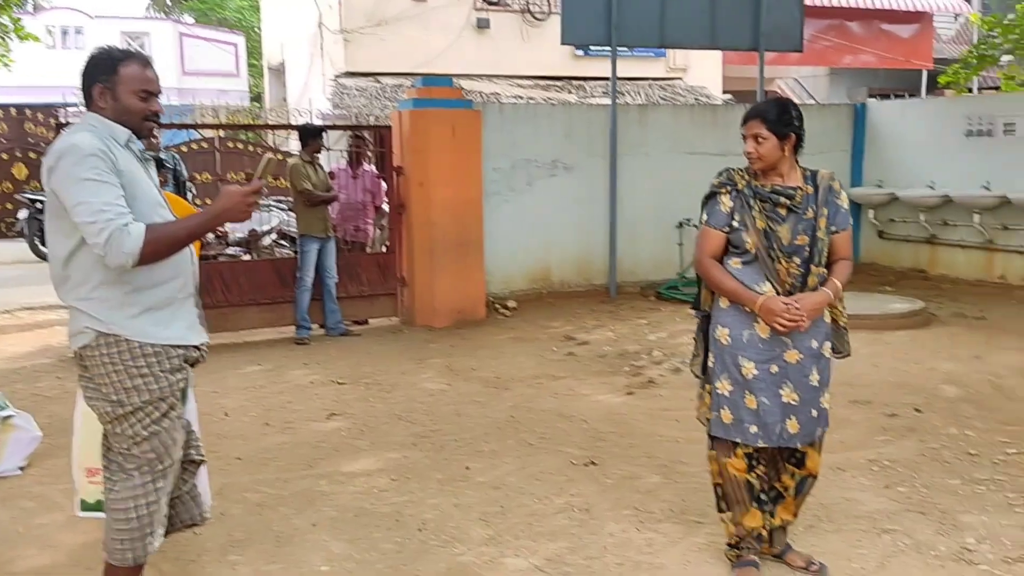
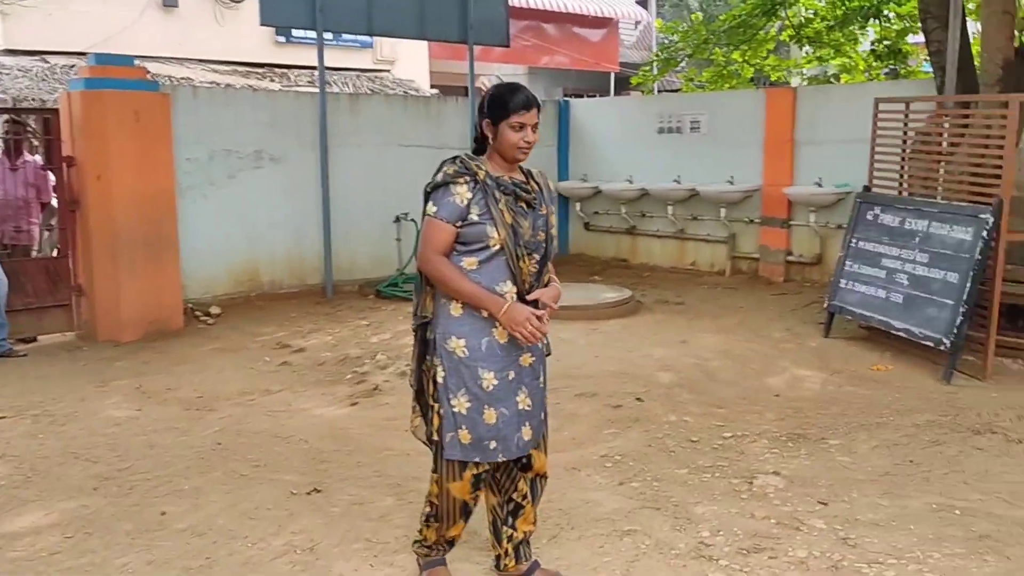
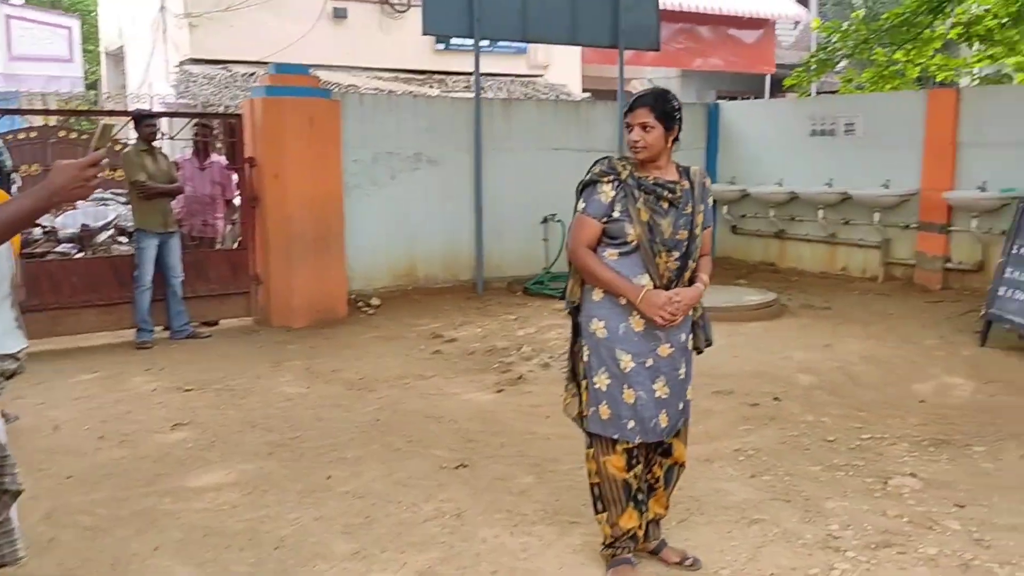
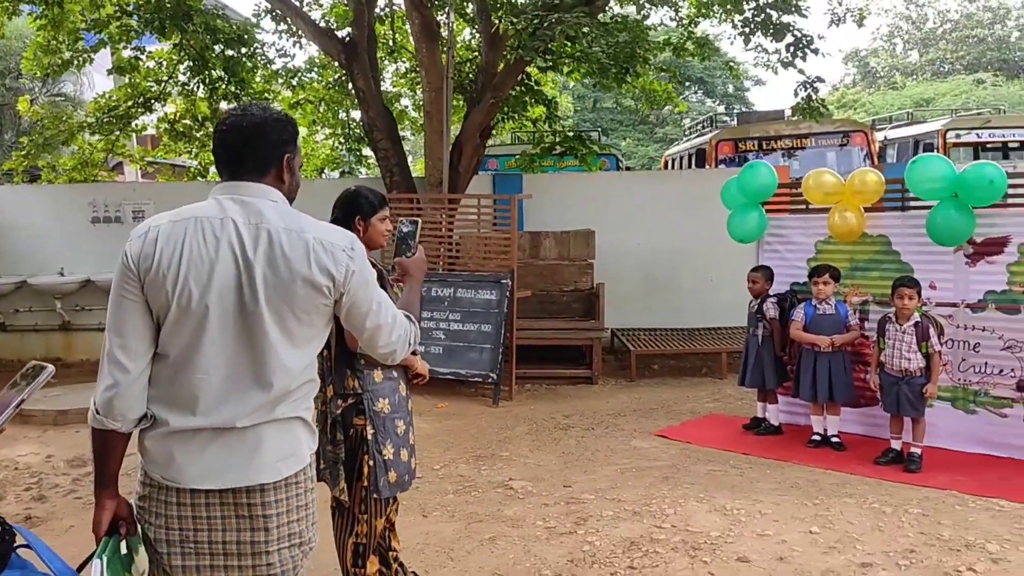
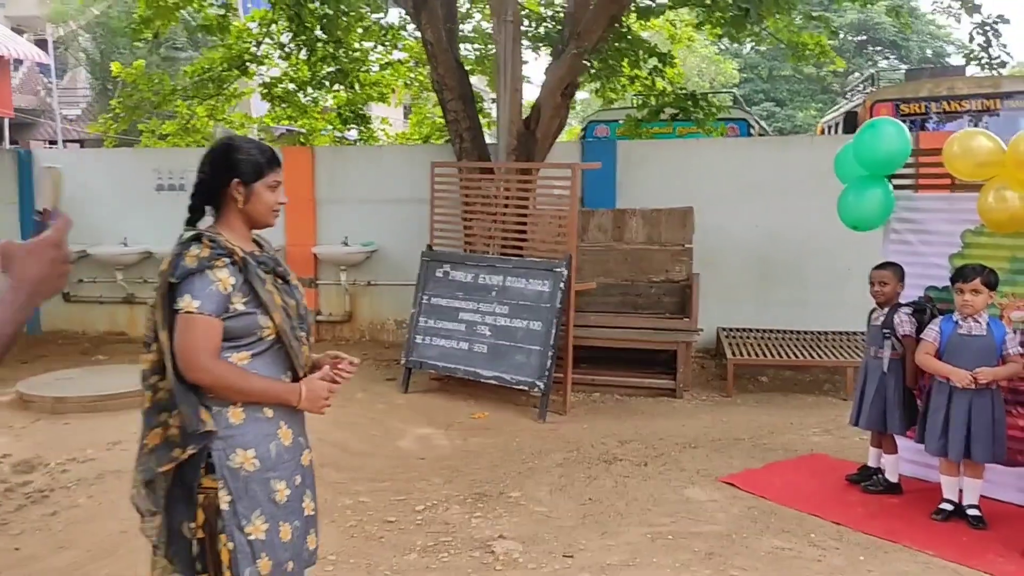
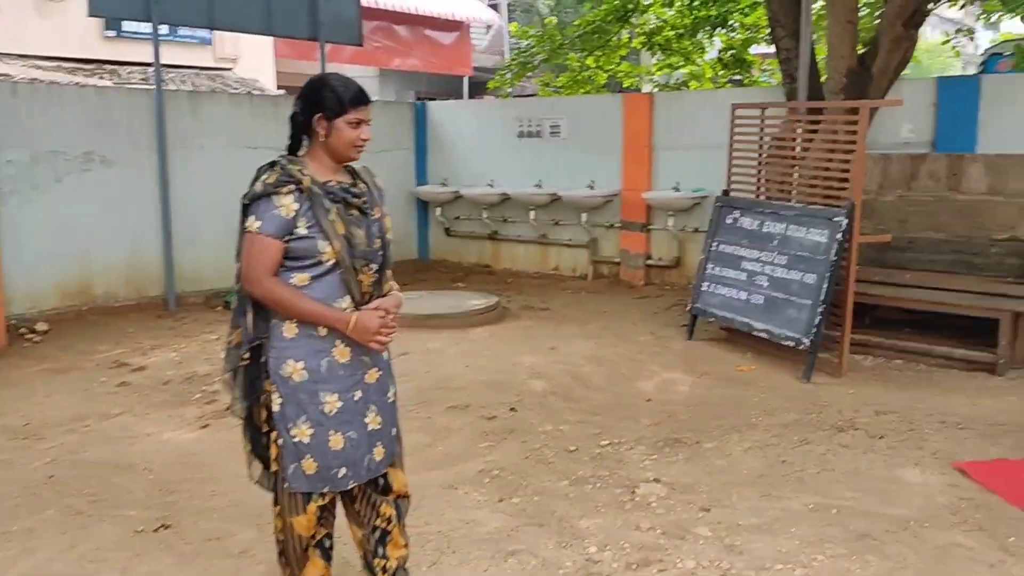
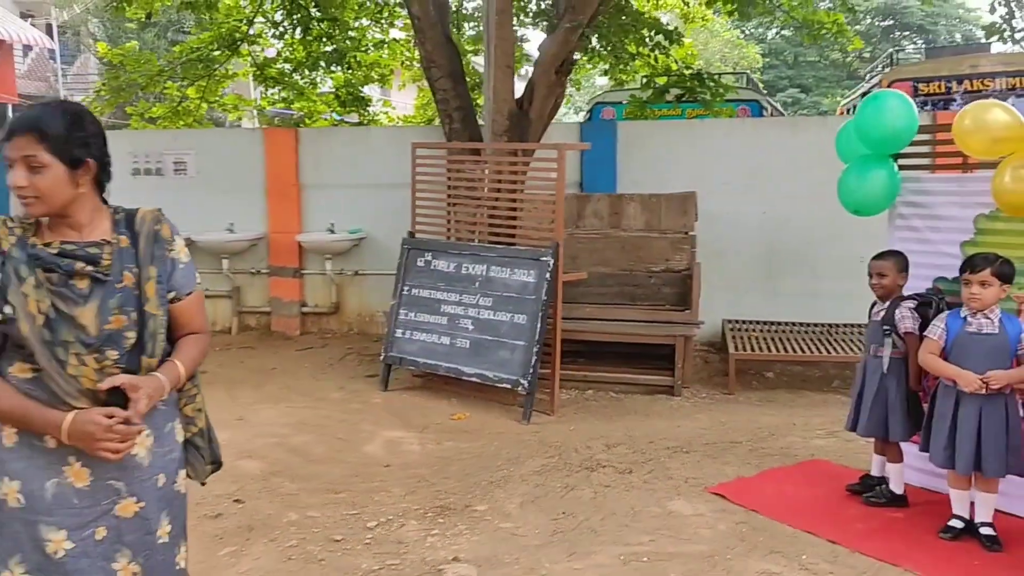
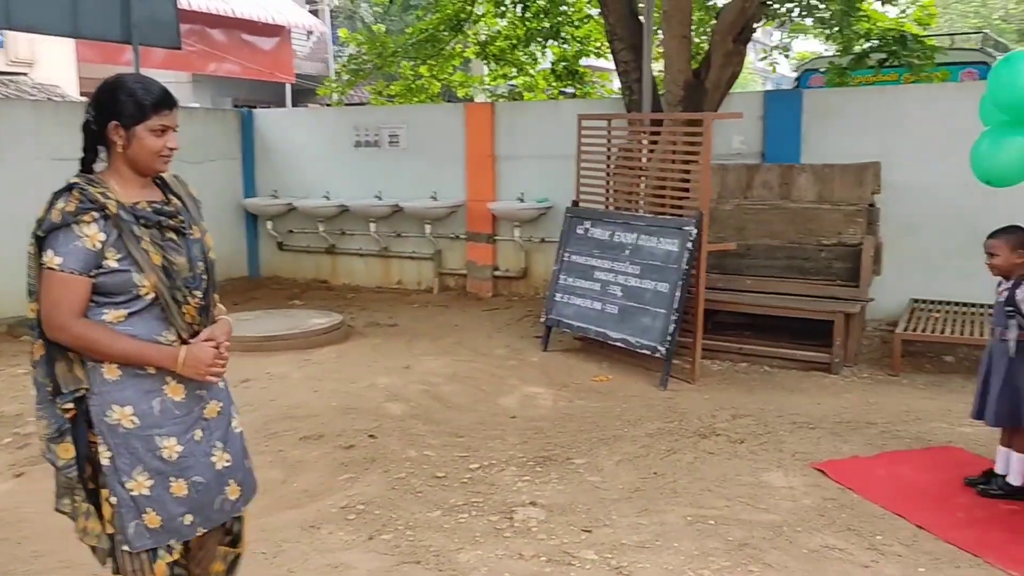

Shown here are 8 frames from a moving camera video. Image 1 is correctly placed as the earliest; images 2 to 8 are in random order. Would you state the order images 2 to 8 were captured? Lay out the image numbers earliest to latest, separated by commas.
3, 2, 6, 8, 7, 5, 4
